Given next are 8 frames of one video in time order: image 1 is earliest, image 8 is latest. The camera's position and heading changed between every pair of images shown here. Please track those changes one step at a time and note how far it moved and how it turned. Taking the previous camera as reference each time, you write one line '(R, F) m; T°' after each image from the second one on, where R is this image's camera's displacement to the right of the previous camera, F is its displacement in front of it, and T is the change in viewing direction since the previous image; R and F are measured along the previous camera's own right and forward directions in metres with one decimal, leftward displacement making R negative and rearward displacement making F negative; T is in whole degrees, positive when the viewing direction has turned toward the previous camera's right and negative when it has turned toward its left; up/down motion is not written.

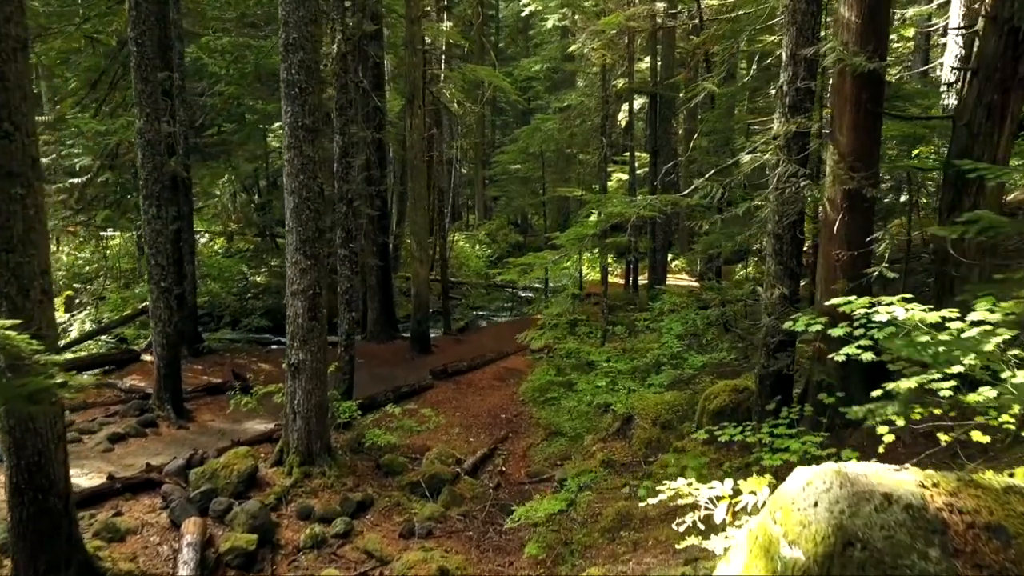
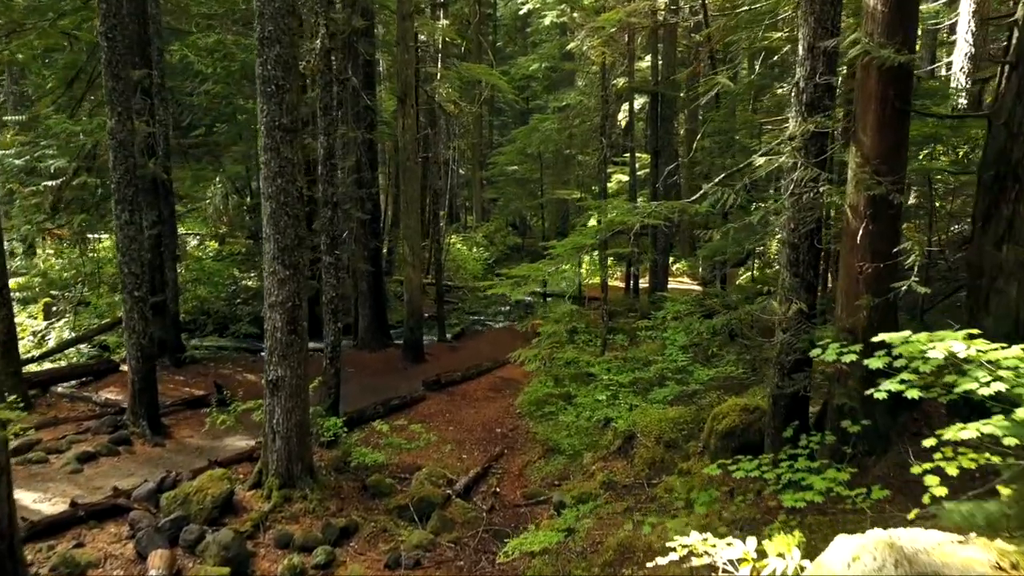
(+0.1, +0.6) m; 0°
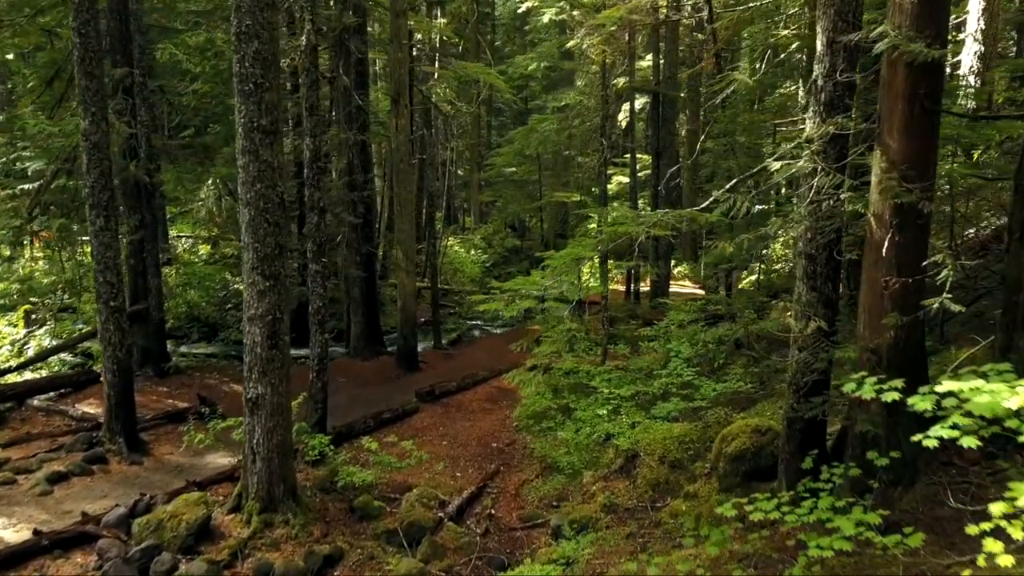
(+0.1, +0.5) m; 0°
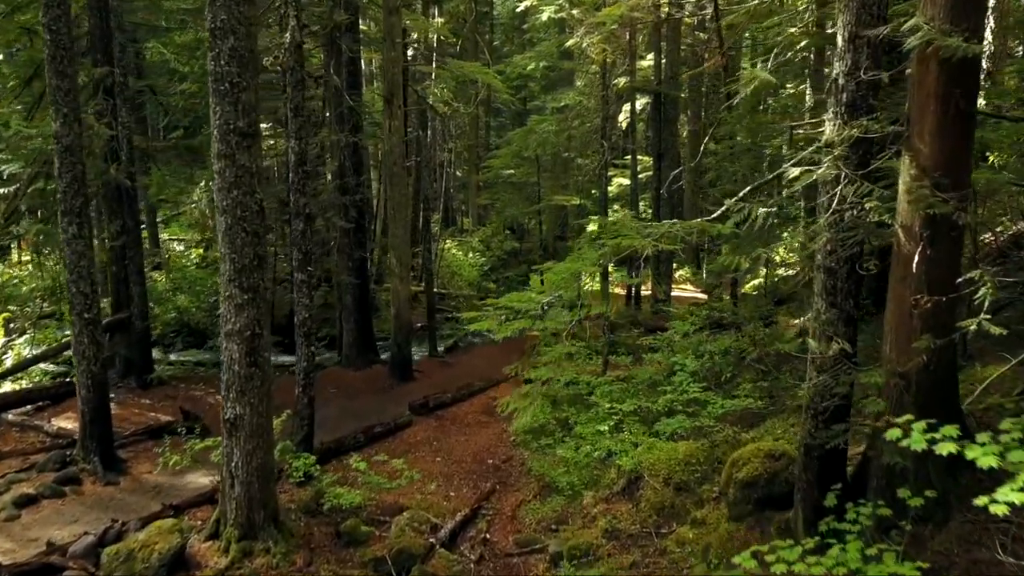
(+0.1, +0.5) m; 0°
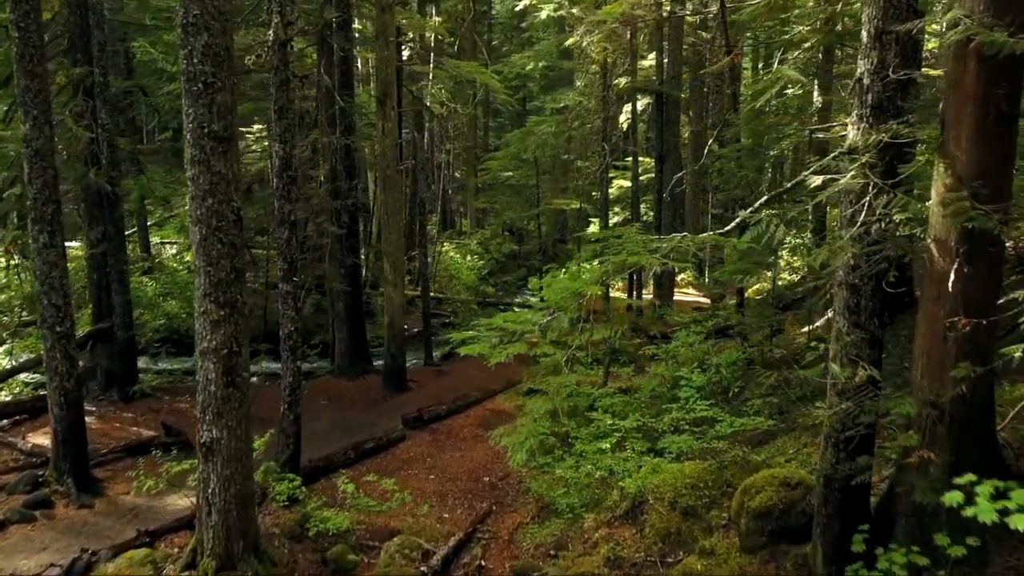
(0.0, +0.5) m; 0°
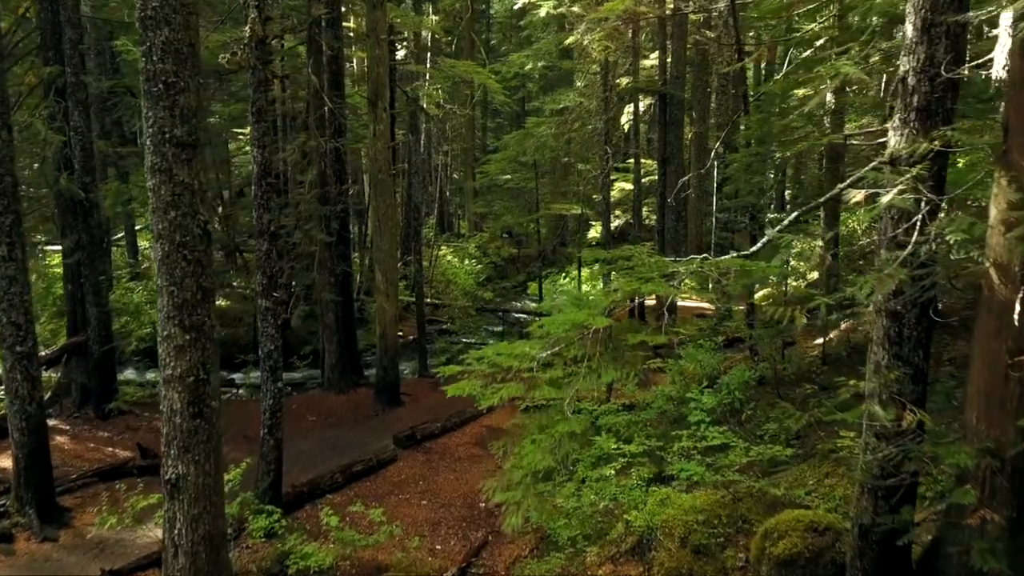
(0.0, +0.6) m; 0°
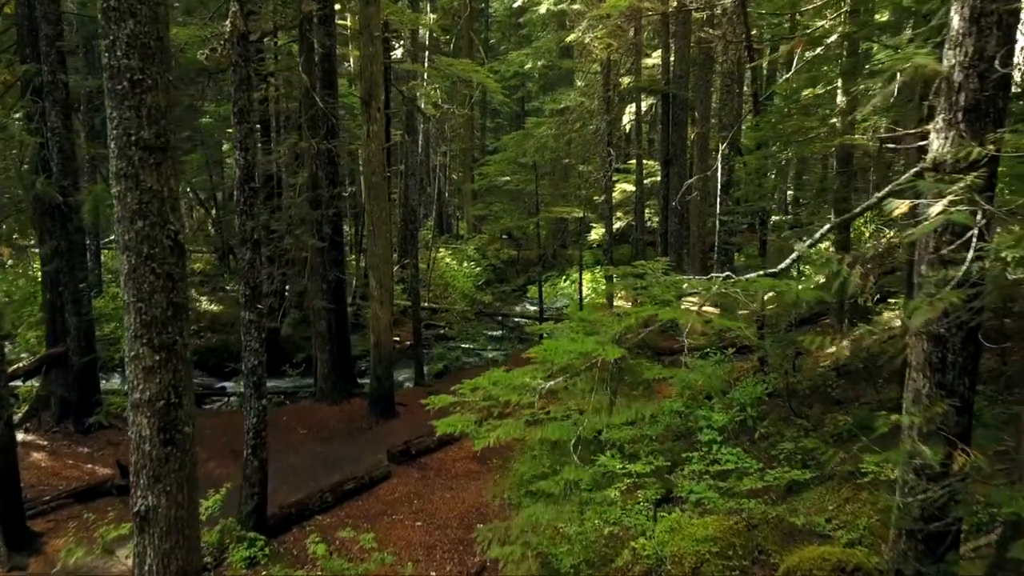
(0.0, +0.5) m; 0°
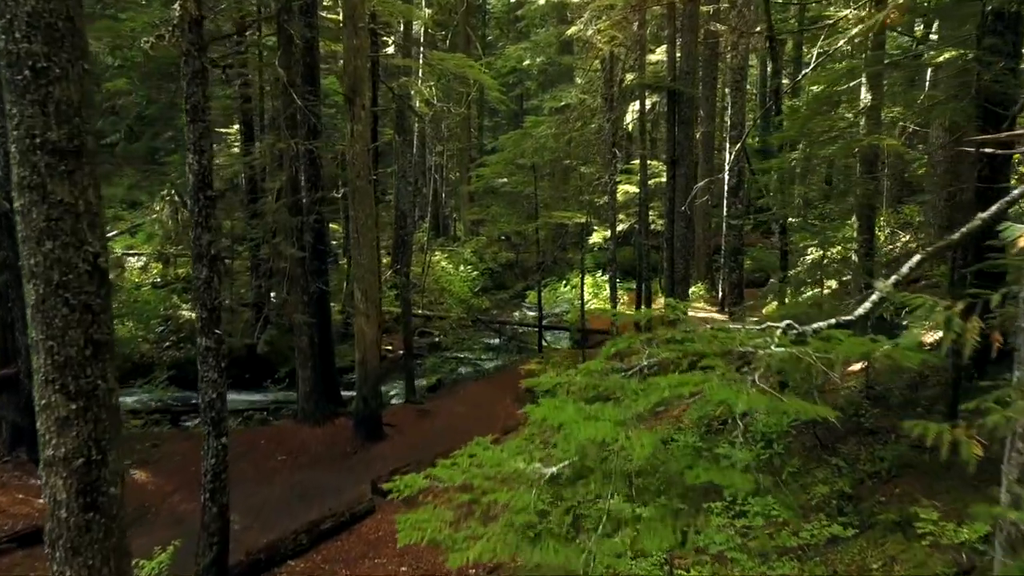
(+0.1, +1.0) m; 0°
